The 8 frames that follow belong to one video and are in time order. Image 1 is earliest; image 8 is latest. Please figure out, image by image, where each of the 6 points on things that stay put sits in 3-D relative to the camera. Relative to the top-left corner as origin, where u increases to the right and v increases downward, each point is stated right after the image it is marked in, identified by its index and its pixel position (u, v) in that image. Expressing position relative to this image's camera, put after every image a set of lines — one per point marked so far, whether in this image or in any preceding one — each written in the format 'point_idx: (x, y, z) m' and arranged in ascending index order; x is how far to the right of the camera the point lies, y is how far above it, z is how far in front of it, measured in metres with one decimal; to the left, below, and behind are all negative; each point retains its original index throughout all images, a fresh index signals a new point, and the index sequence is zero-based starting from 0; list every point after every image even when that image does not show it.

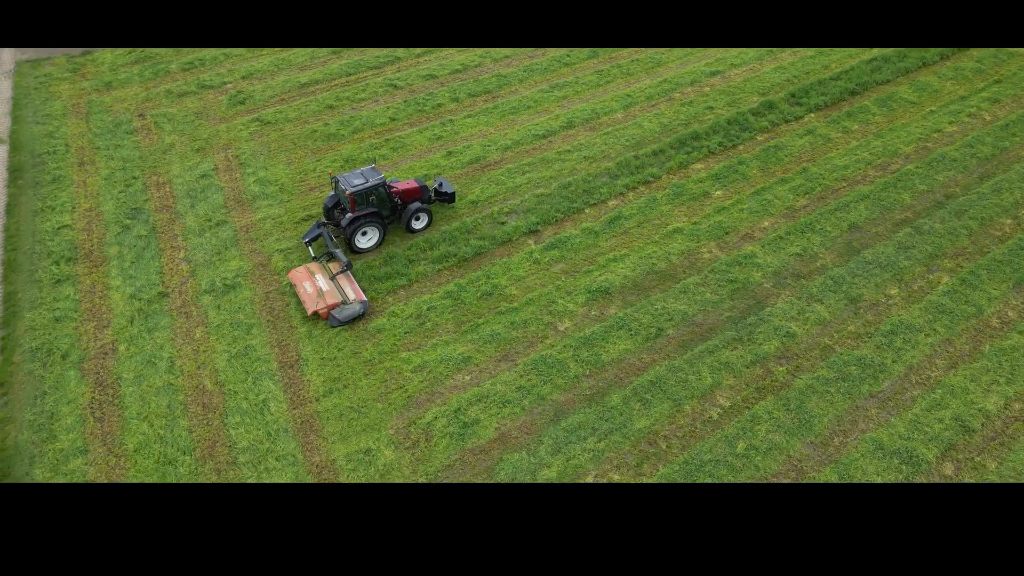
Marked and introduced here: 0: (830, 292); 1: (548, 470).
0: (+5.0, -0.1, +12.5) m
1: (+0.5, -2.3, +9.9) m
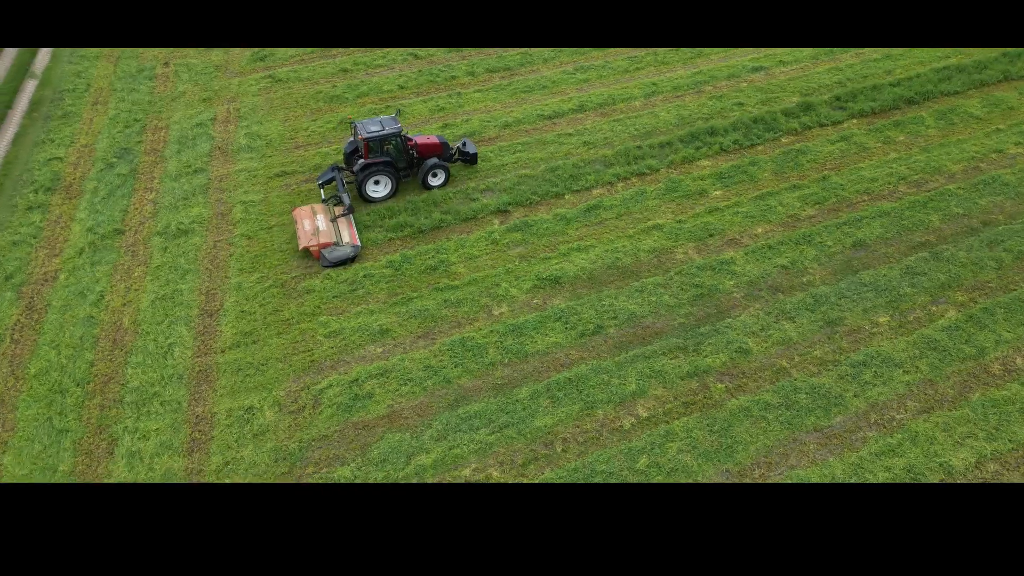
0: (+4.1, -0.3, +11.0) m
1: (-1.0, -1.9, +9.1) m
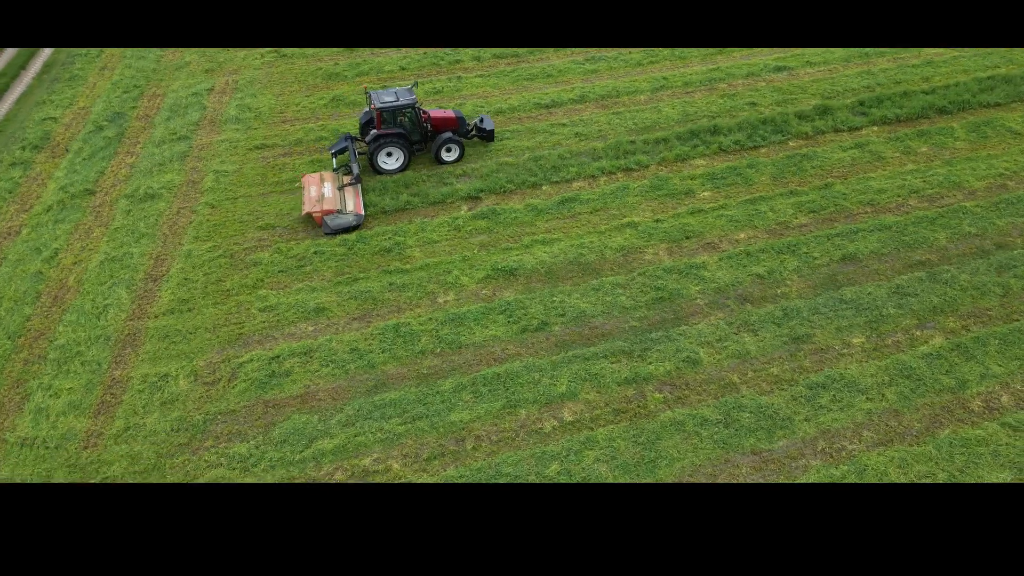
0: (+3.3, -0.5, +10.1) m
1: (-2.0, -1.7, +8.7) m
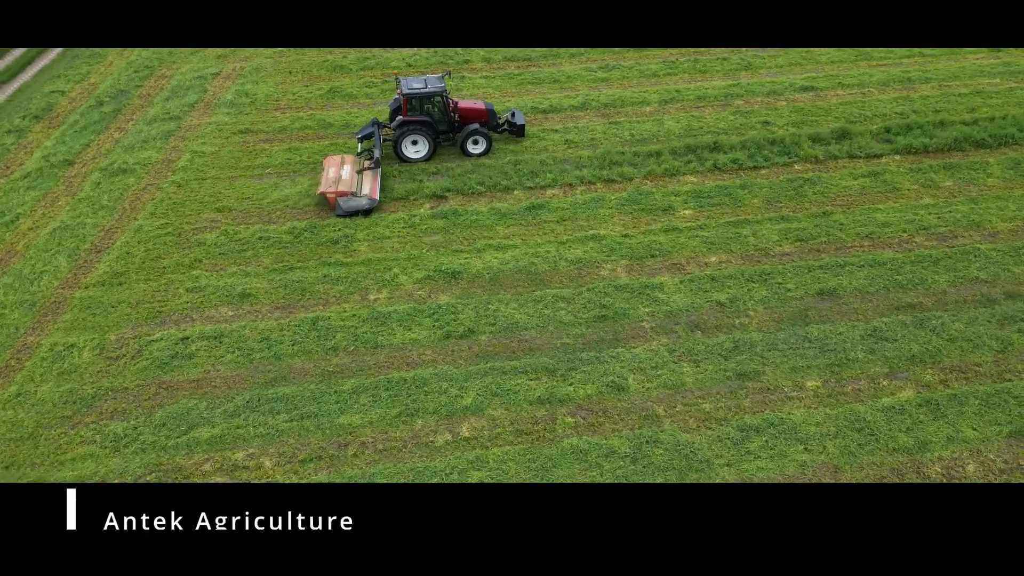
0: (+2.4, -0.8, +9.1) m
1: (-3.2, -1.5, +8.3) m
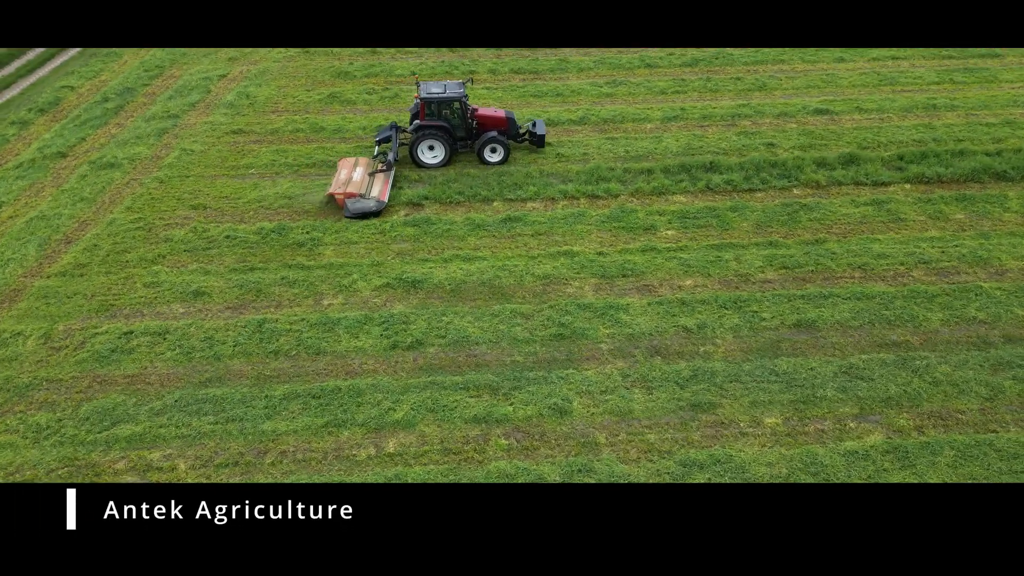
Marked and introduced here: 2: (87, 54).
0: (+1.7, -1.0, +8.5) m
1: (-3.9, -1.4, +8.1) m
2: (-8.7, +4.8, +16.2) m
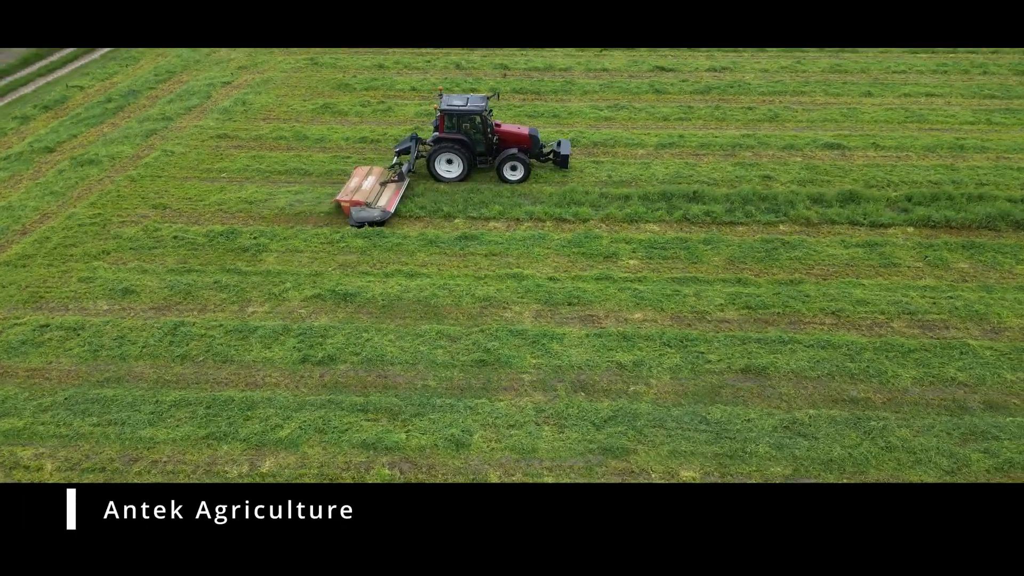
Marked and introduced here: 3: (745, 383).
0: (+0.7, -1.3, +7.7) m
1: (-4.9, -1.3, +7.8) m
2: (-8.5, +4.8, +16.6) m
3: (+2.4, -1.0, +8.2) m
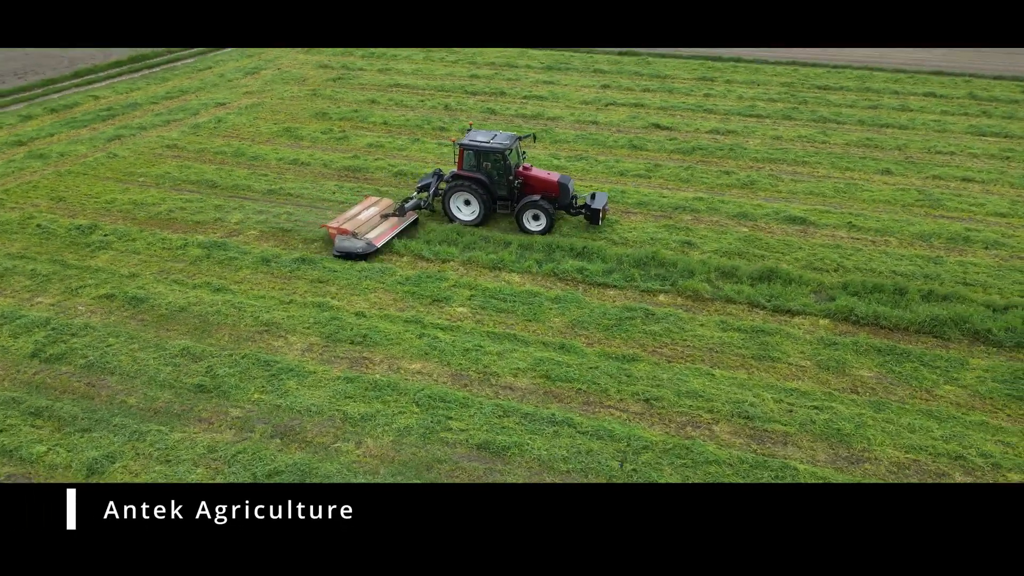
0: (-2.1, -1.5, +6.3) m
1: (-7.5, -0.7, +7.7) m
2: (-8.2, +4.7, +17.5) m
3: (-0.3, -1.4, +6.4) m
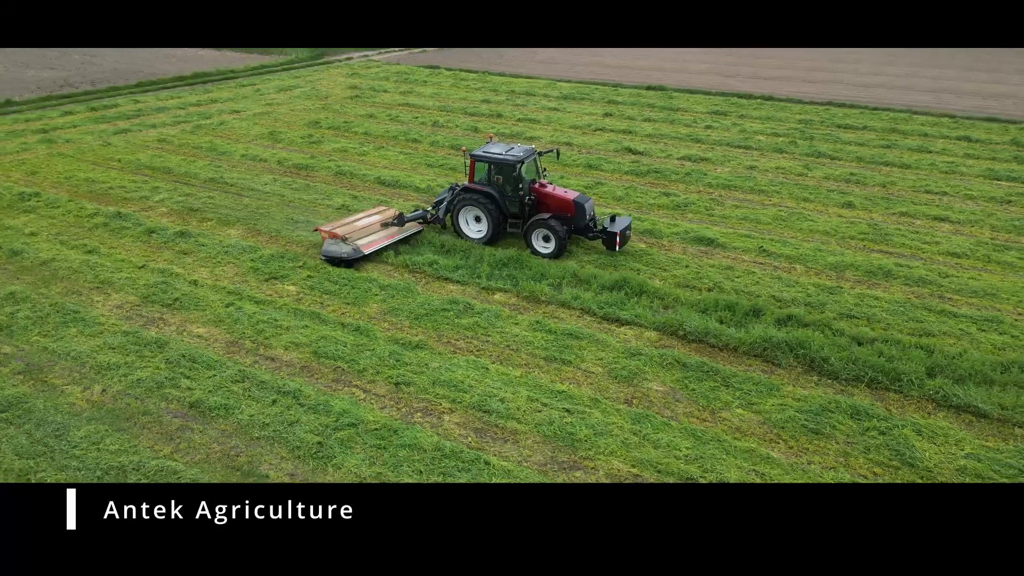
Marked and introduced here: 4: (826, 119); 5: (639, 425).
0: (-4.4, -0.9, +6.4) m
1: (-9.4, +0.2, +8.8) m
2: (-7.7, +4.8, +18.9) m
3: (-2.6, -1.0, +6.2) m
4: (+6.1, +3.3, +15.4) m
5: (+1.0, -1.1, +6.1) m
